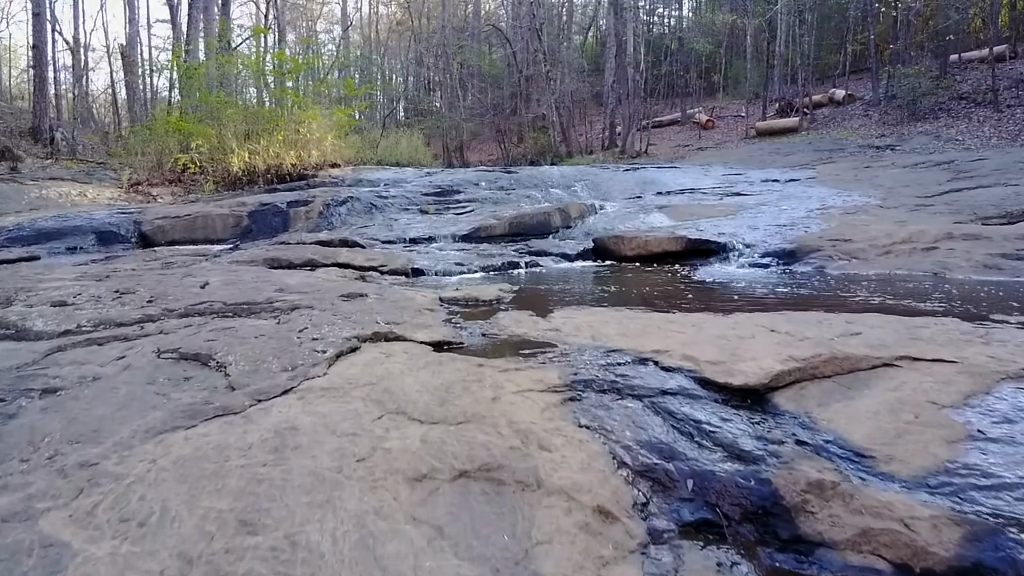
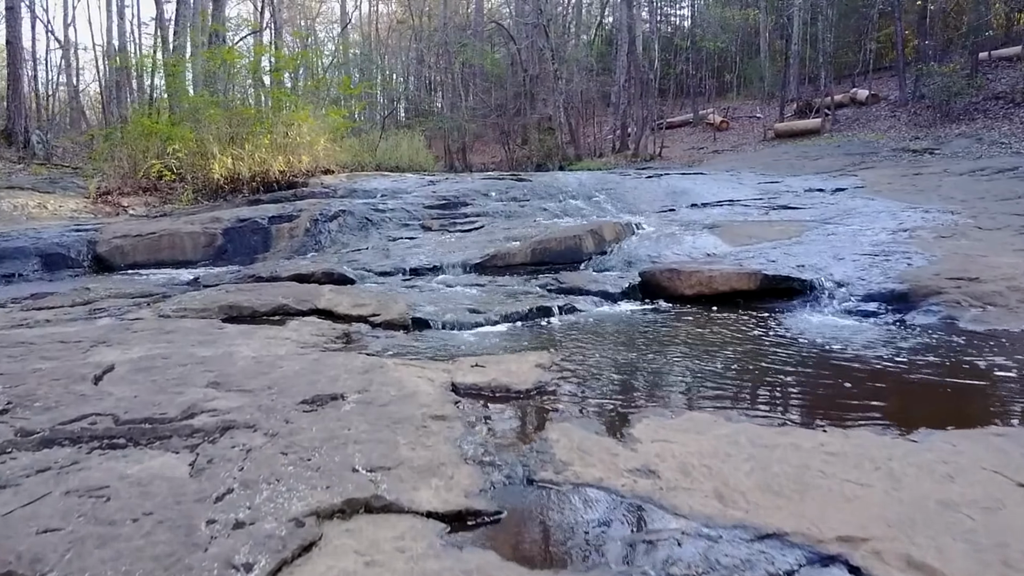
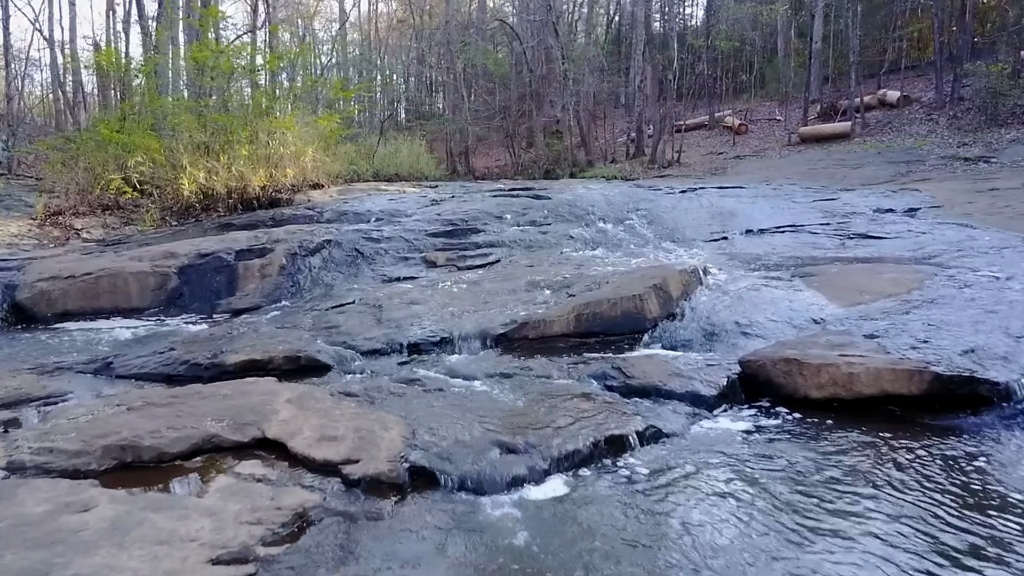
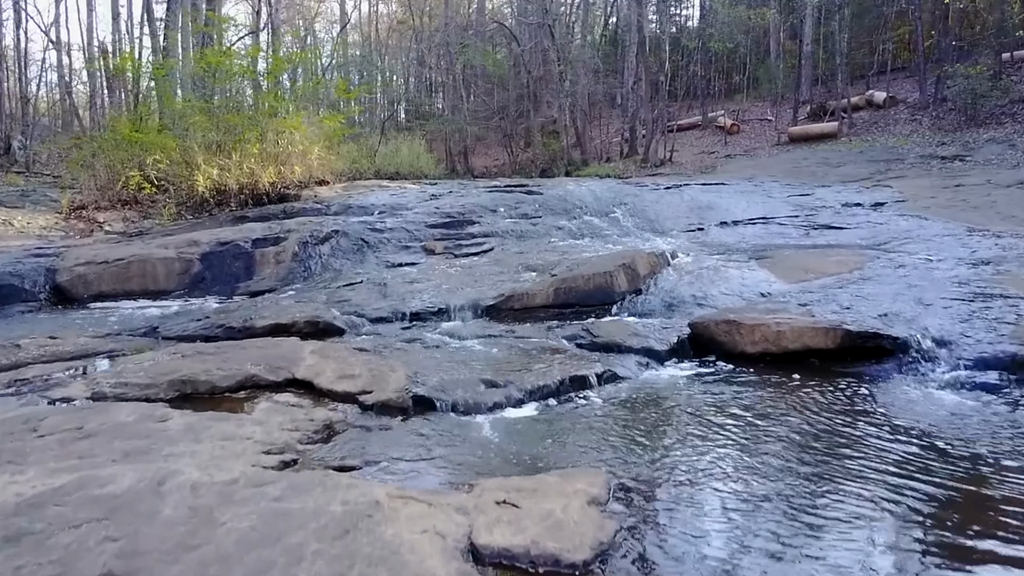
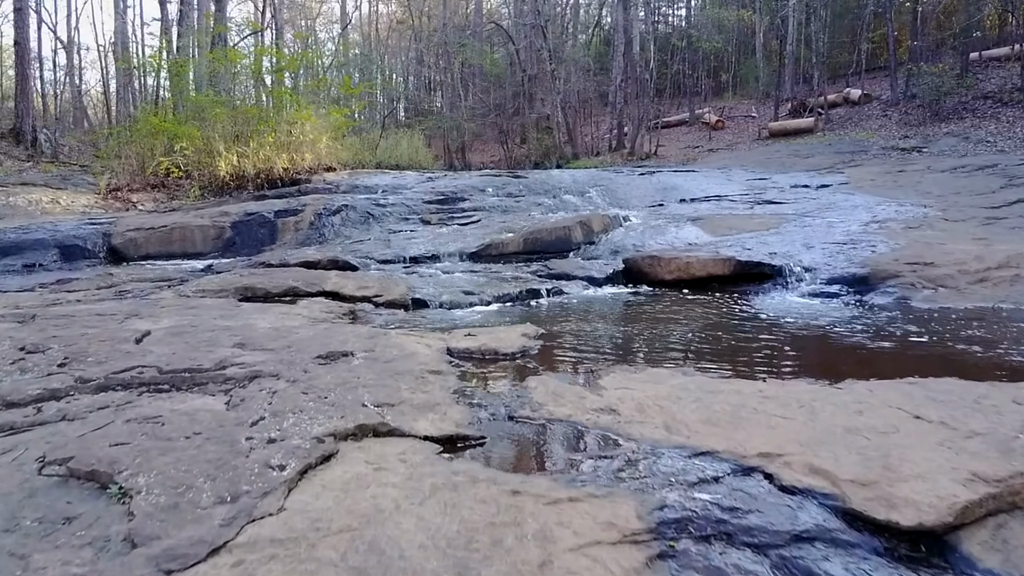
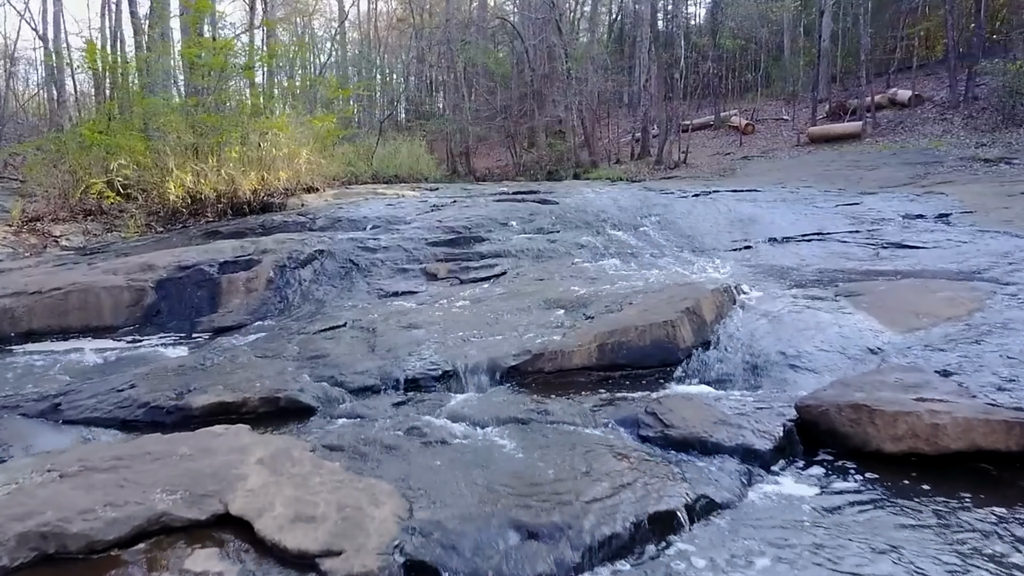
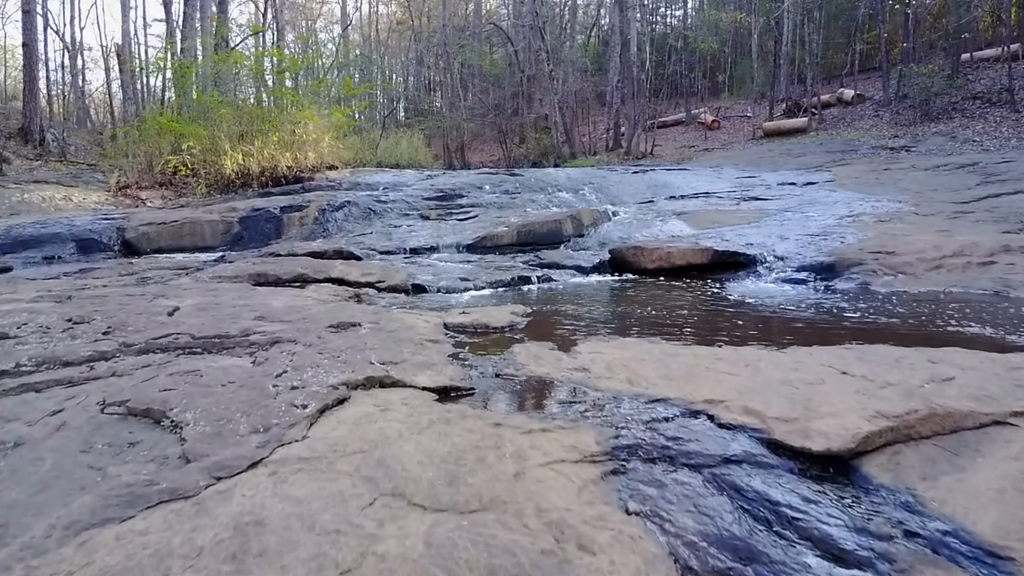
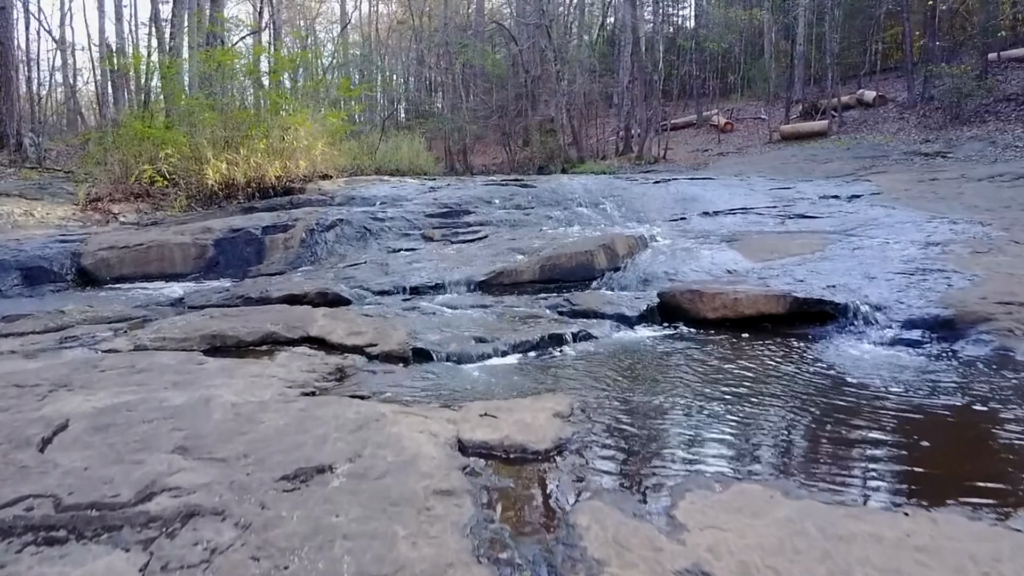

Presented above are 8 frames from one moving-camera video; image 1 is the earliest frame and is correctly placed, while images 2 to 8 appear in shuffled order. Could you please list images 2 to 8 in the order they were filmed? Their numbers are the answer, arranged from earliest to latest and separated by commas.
7, 5, 2, 8, 4, 3, 6
